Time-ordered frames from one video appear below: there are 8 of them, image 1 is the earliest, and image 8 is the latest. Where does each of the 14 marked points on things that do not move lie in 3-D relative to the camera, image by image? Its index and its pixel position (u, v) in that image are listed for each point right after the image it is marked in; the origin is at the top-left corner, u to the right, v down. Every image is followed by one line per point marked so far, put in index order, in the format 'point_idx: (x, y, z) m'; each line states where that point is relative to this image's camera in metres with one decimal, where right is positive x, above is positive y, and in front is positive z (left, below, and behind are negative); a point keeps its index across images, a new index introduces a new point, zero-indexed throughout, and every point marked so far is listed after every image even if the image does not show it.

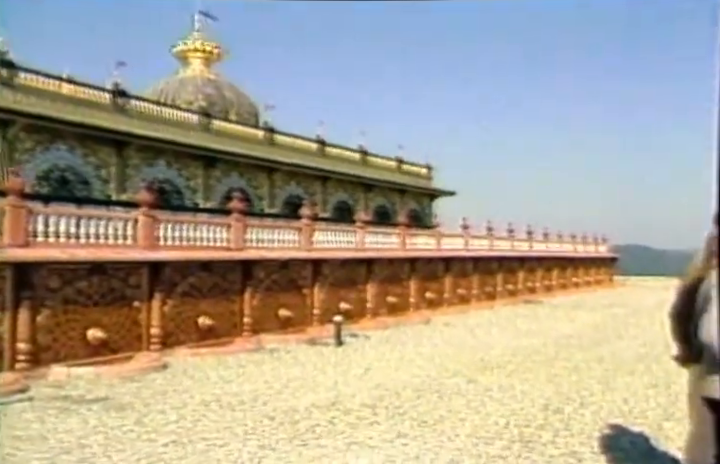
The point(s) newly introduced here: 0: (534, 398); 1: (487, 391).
0: (+2.1, -2.1, +7.6) m
1: (+1.5, -2.1, +7.7) m
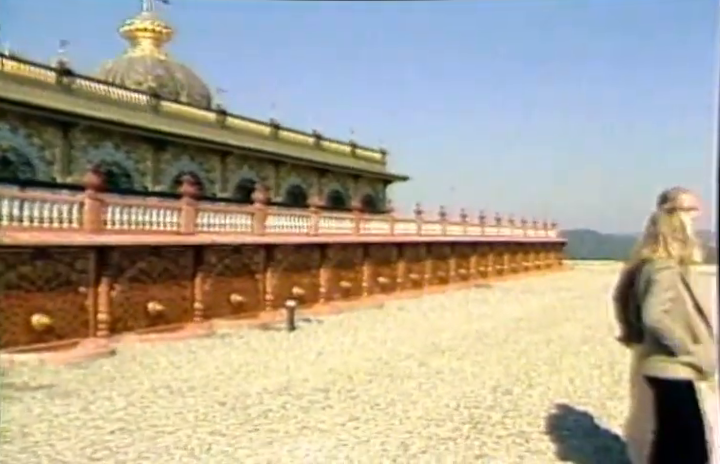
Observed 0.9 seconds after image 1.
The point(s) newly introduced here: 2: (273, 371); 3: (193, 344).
0: (+1.5, -1.9, +7.6) m
1: (+1.0, -1.9, +7.7) m
2: (-1.2, -1.8, +7.9) m
3: (-2.8, -1.7, +9.3) m
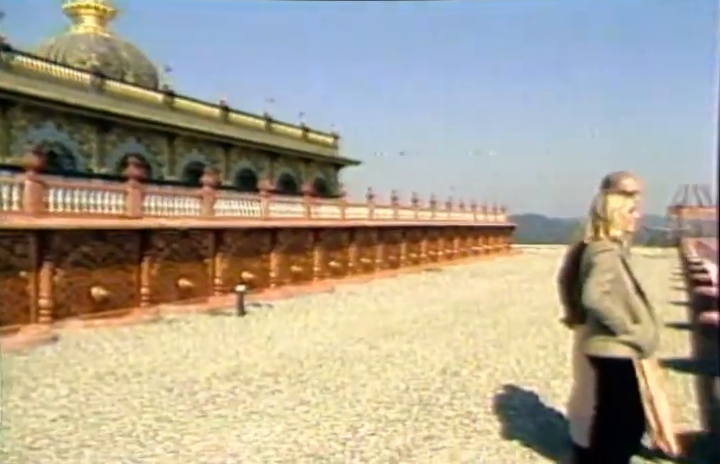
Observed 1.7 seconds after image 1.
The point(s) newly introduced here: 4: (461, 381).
0: (+0.9, -1.7, +7.7) m
1: (+0.3, -1.6, +7.7) m
2: (-1.9, -1.6, +7.8) m
3: (-3.5, -1.5, +9.1) m
4: (+1.2, -1.8, +7.0) m
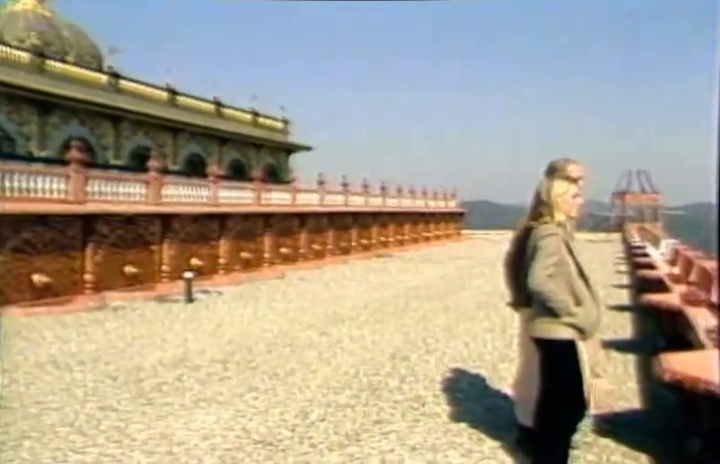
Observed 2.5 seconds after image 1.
0: (+0.3, -1.5, +7.7) m
1: (-0.3, -1.5, +7.7) m
2: (-2.5, -1.5, +7.6) m
3: (-4.2, -1.3, +8.9) m
4: (+0.6, -1.6, +7.0) m
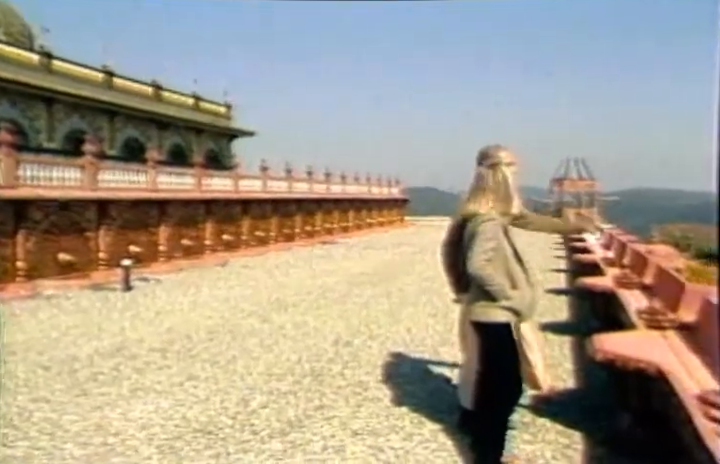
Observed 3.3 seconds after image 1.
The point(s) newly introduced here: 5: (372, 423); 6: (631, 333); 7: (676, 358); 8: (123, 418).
0: (-0.4, -1.4, +7.7) m
1: (-1.0, -1.3, +7.7) m
2: (-3.2, -1.3, +7.4) m
3: (-4.9, -1.2, +8.6) m
4: (-0.1, -1.4, +7.0) m
5: (+0.1, -1.8, +5.5) m
6: (+2.7, -1.0, +5.8) m
7: (+2.9, -1.2, +5.4) m
8: (-2.2, -1.7, +5.4) m
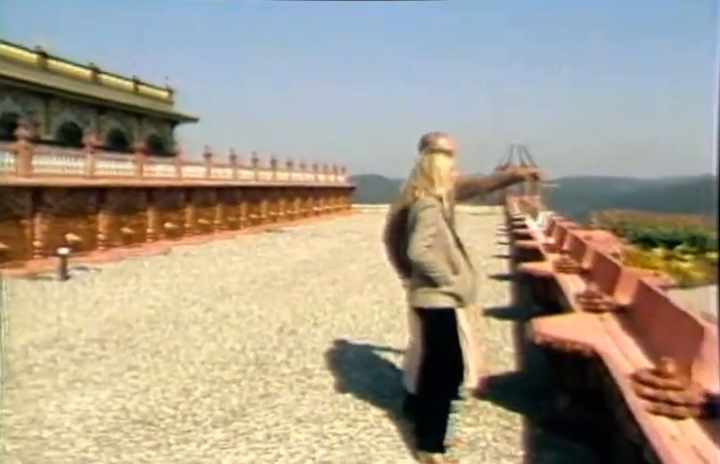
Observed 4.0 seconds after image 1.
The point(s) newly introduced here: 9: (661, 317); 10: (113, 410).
0: (-1.1, -1.2, +7.6) m
1: (-1.7, -1.2, +7.6) m
2: (-3.8, -1.2, +7.2) m
3: (-5.7, -1.0, +8.3) m
4: (-0.7, -1.3, +7.0) m
5: (-0.4, -1.7, +5.5) m
6: (+2.1, -0.9, +5.9) m
7: (+2.4, -1.0, +5.5) m
8: (-2.8, -1.6, +5.2) m
9: (+2.9, -0.8, +5.5) m
10: (-2.3, -1.6, +5.3) m
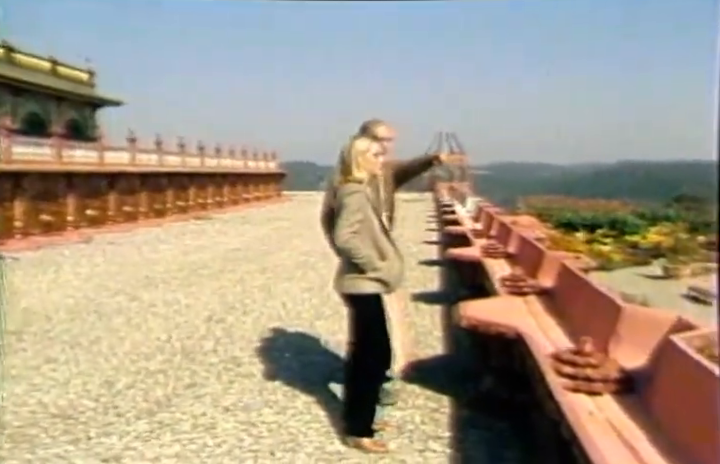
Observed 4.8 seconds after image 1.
0: (-2.0, -1.1, +7.5) m
1: (-2.5, -1.0, +7.4) m
2: (-4.7, -1.0, +6.9) m
3: (-6.6, -0.9, +7.7) m
4: (-1.5, -1.1, +6.9) m
5: (-1.1, -1.5, +5.4) m
6: (+1.4, -0.7, +6.1) m
7: (+1.7, -0.9, +5.6) m
8: (-3.4, -1.4, +5.0) m
9: (+2.2, -0.7, +5.7) m
10: (-3.0, -1.5, +5.1) m
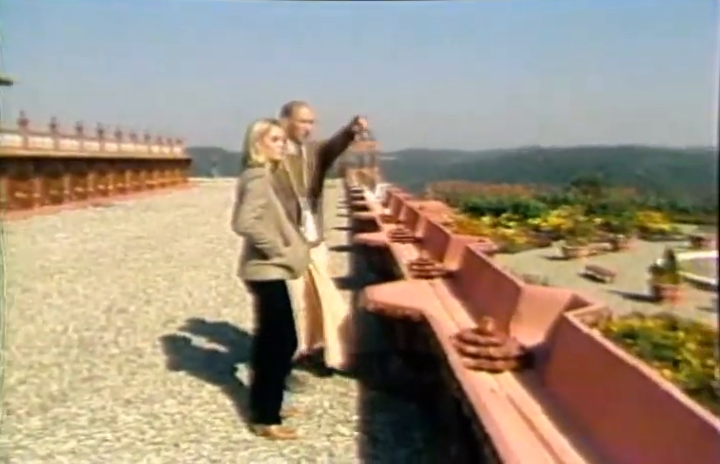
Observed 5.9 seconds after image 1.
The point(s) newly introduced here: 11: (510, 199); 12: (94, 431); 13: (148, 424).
0: (-3.0, -0.9, +7.2) m
1: (-3.6, -0.9, +7.0) m
2: (-5.7, -0.9, +6.3) m
3: (-7.7, -0.8, +7.0) m
4: (-2.6, -1.0, +6.6) m
5: (-2.0, -1.4, +5.2) m
6: (+0.5, -0.5, +6.1) m
7: (+0.8, -0.7, +5.7) m
8: (-4.2, -1.4, +4.6) m
9: (+1.2, -0.5, +5.8) m
10: (-3.8, -1.4, +4.7) m
11: (+1.3, +0.3, +5.1) m
12: (-2.1, -1.5, +4.5) m
13: (-1.8, -1.5, +4.6) m
